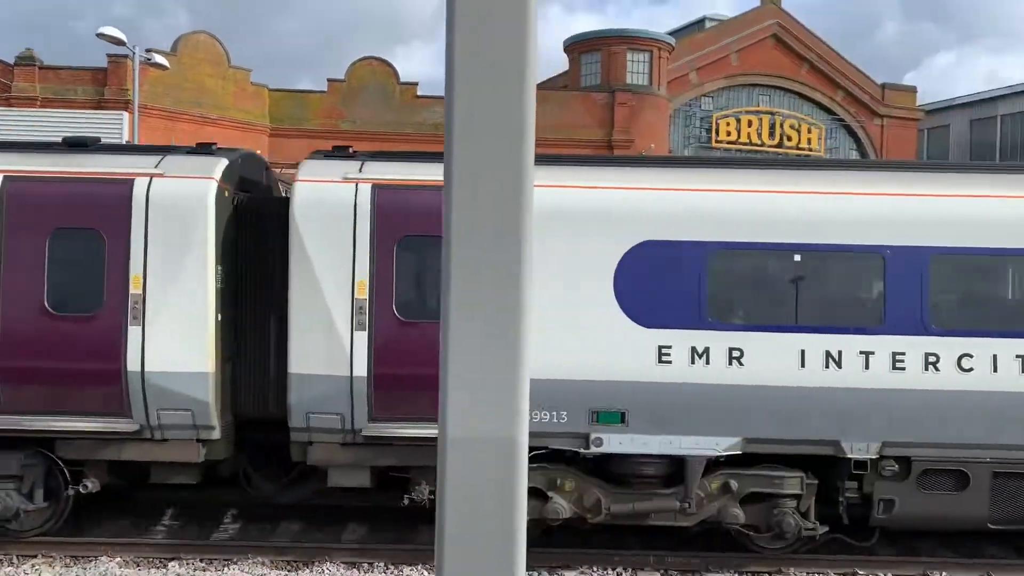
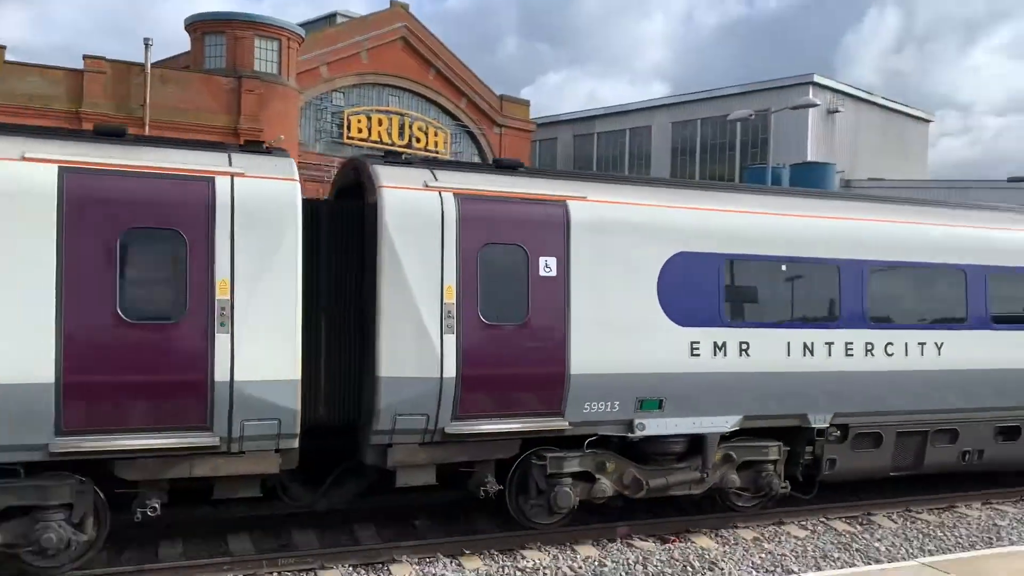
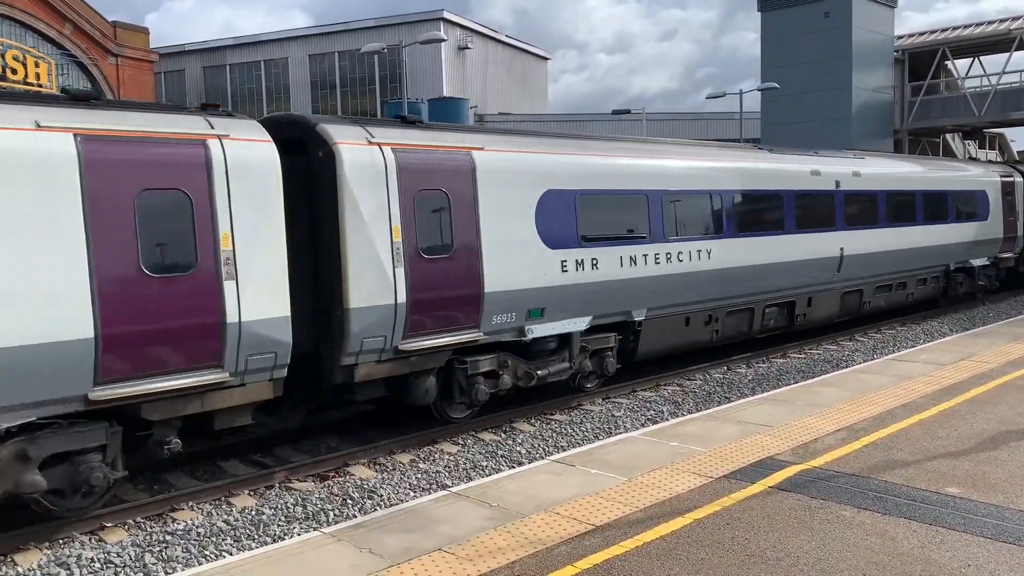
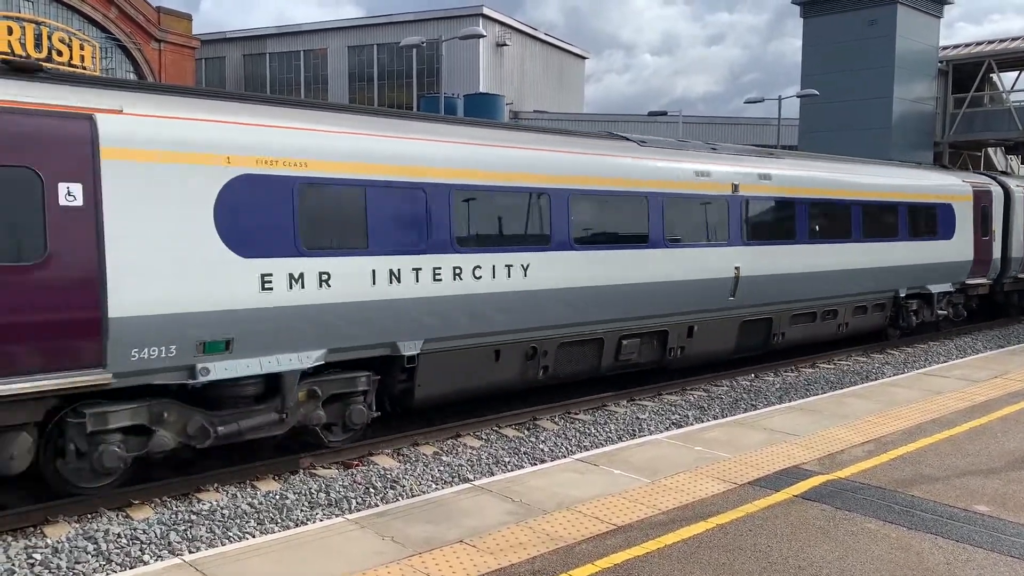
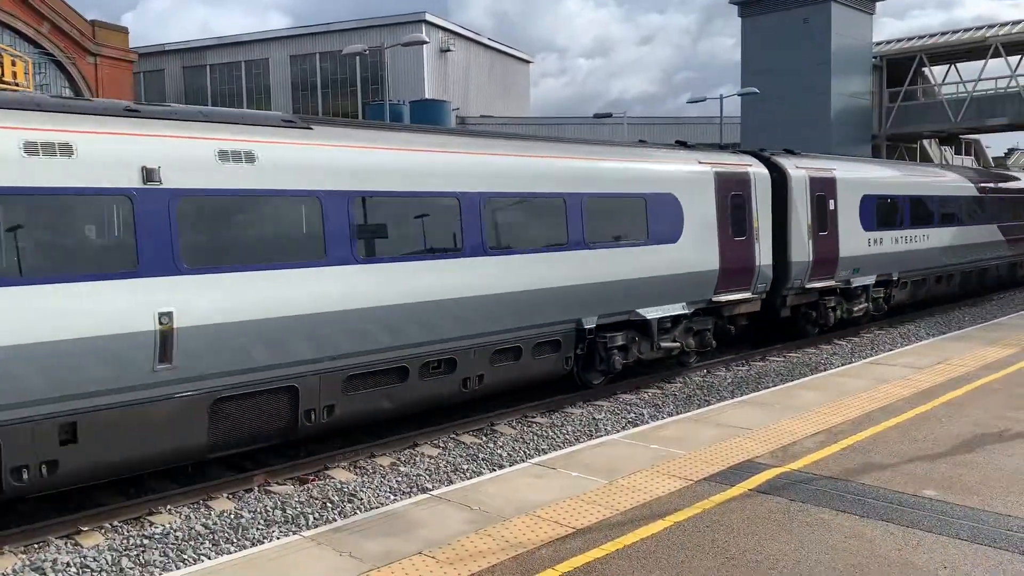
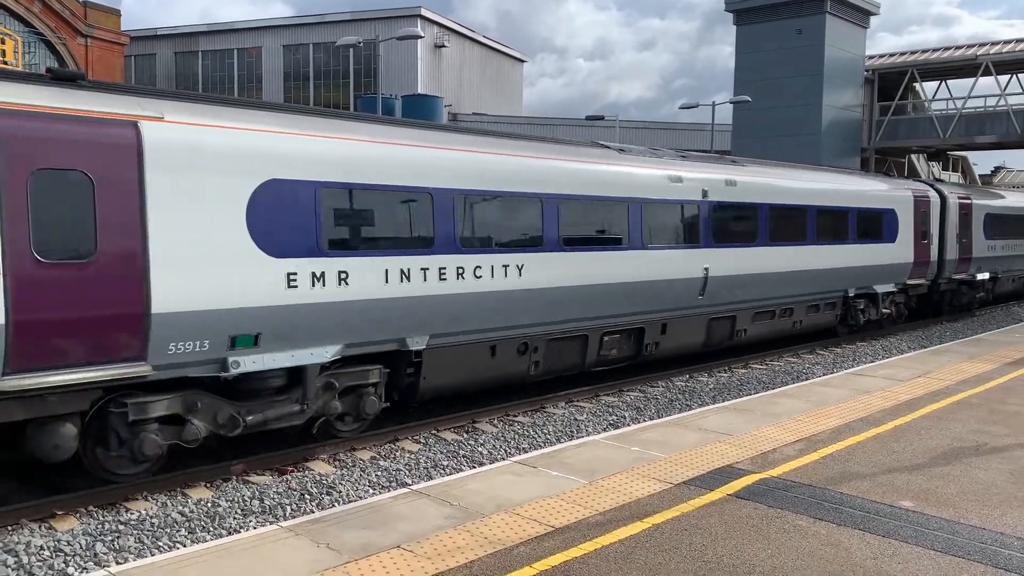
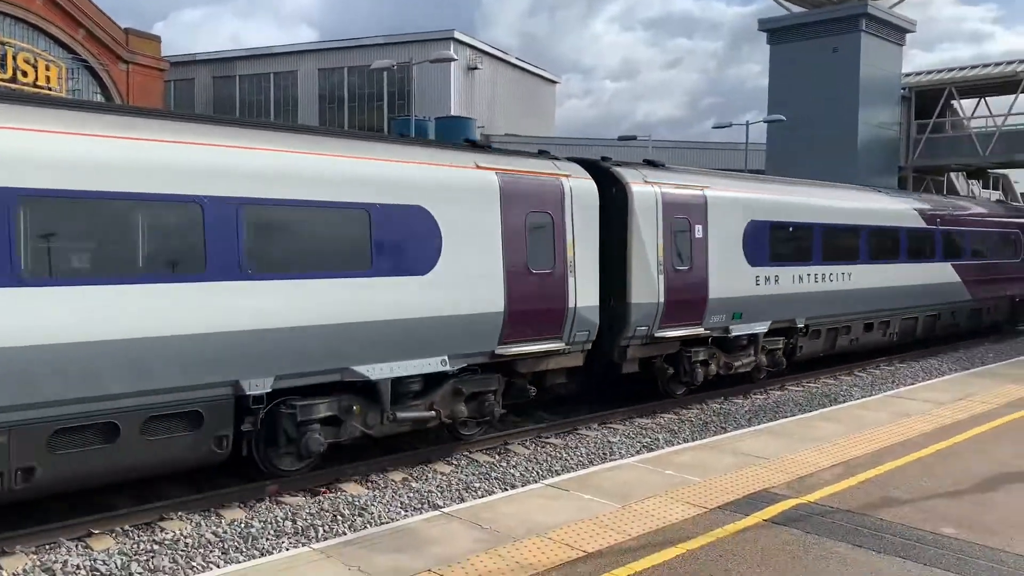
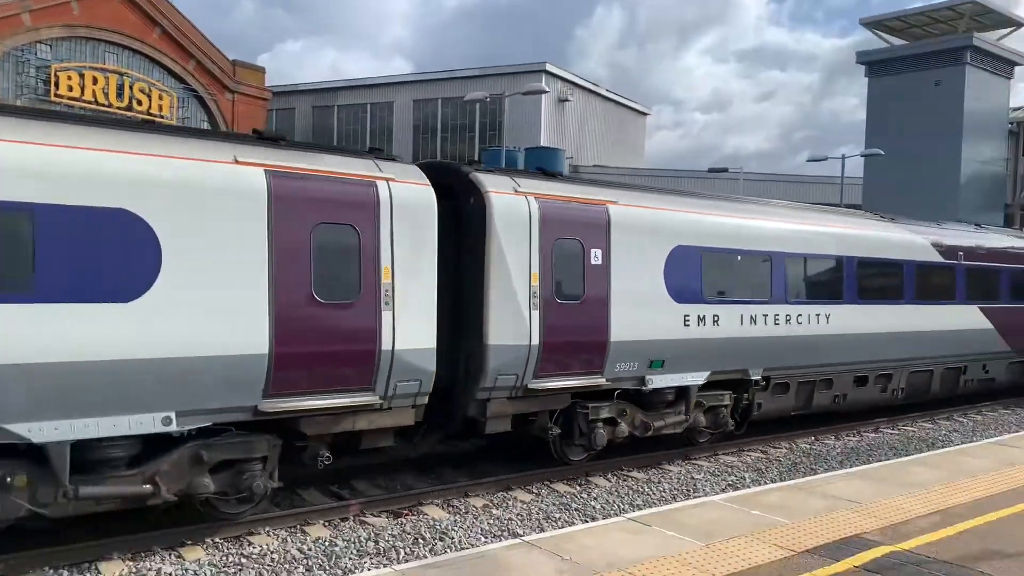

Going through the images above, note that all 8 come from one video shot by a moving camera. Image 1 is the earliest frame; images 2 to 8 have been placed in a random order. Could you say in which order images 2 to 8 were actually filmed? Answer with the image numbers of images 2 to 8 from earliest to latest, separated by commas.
2, 8, 7, 5, 3, 6, 4
